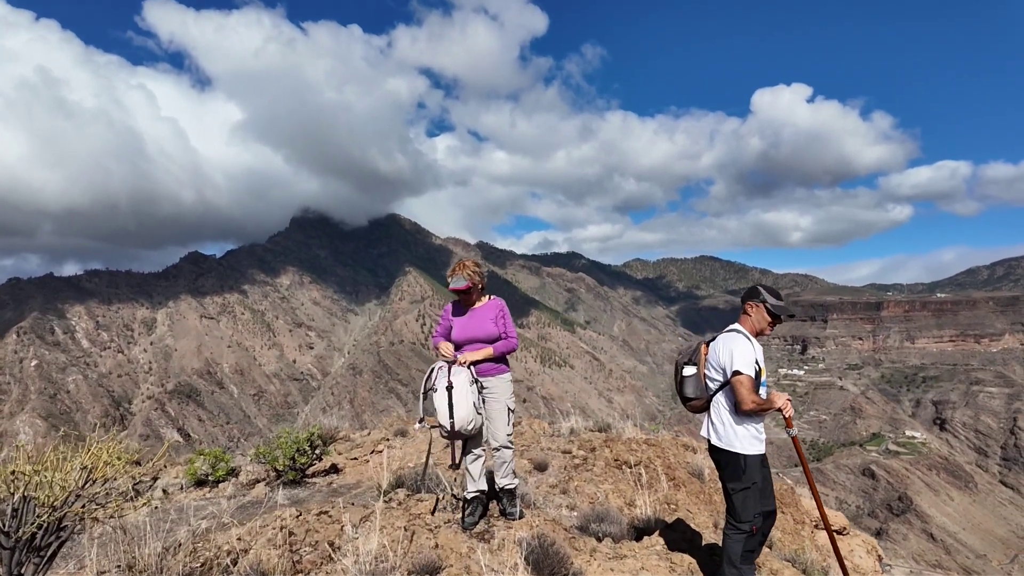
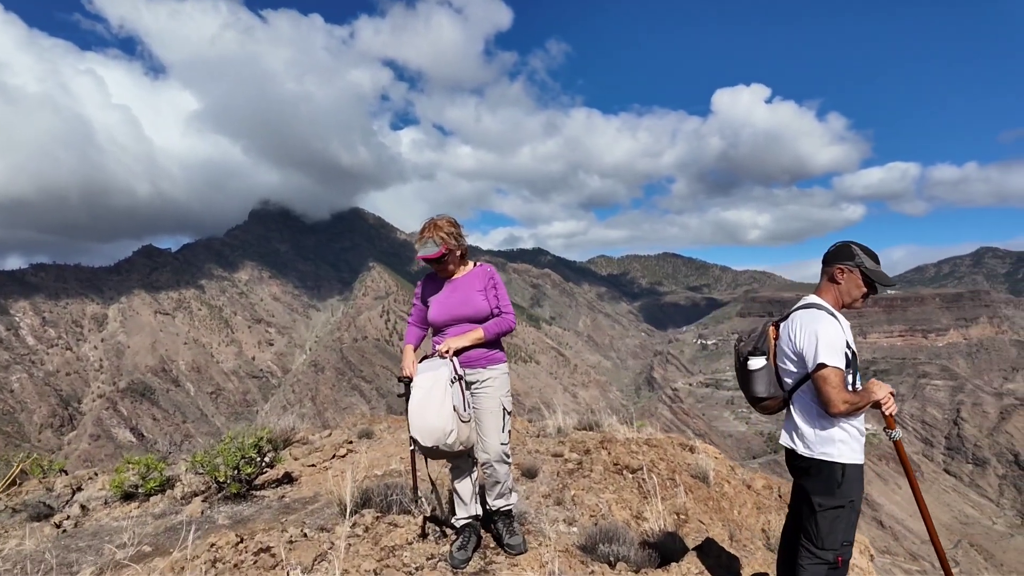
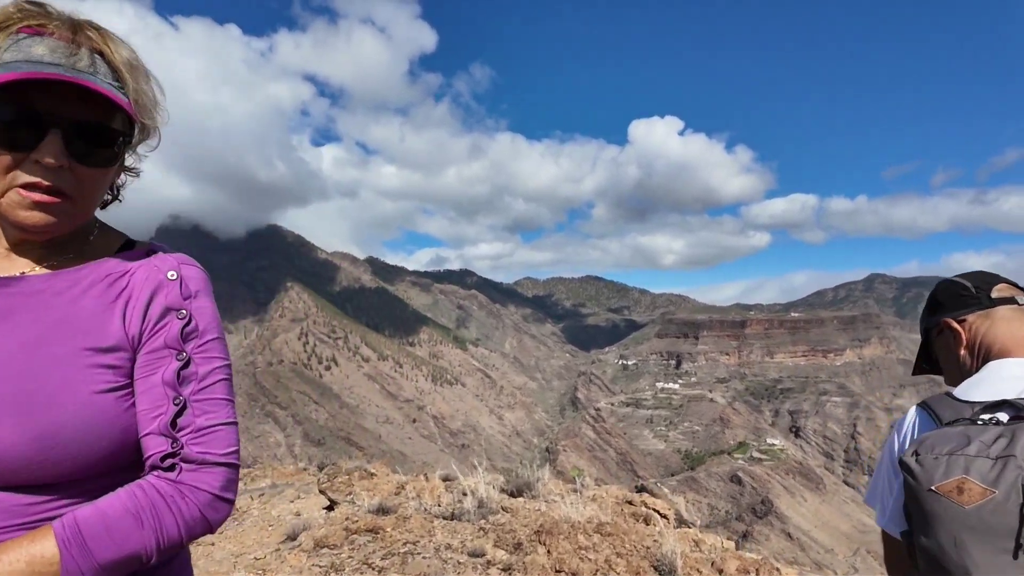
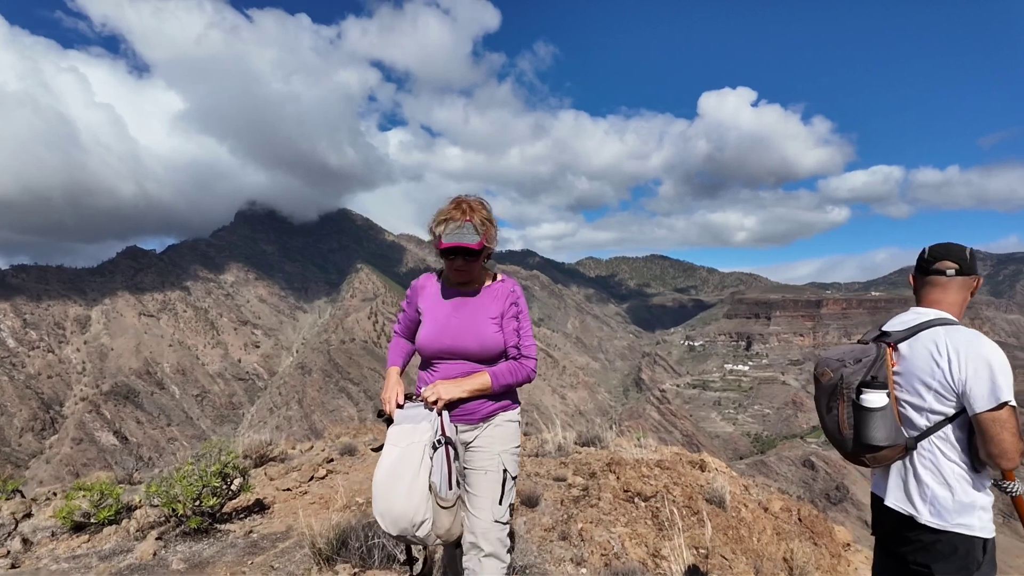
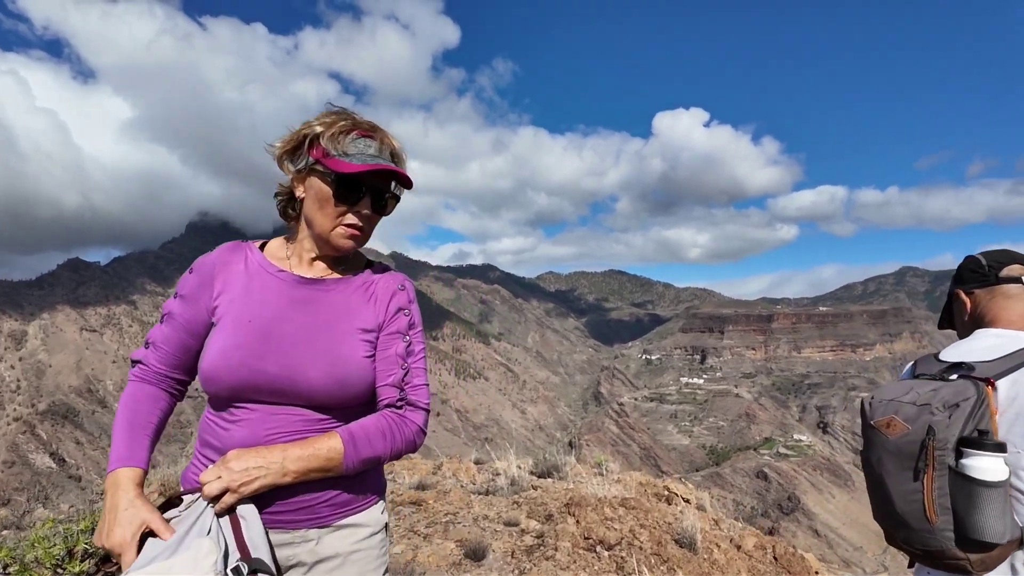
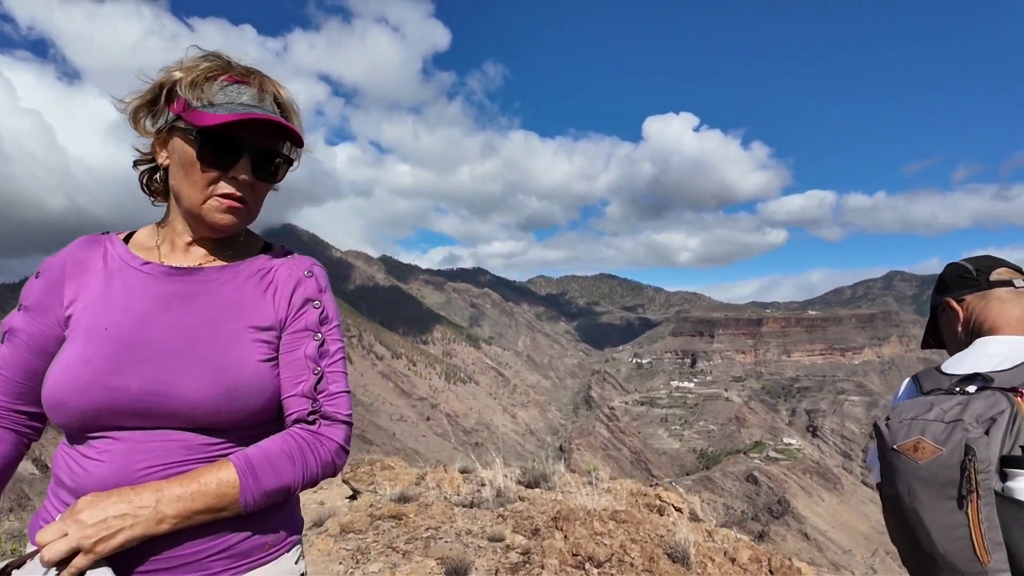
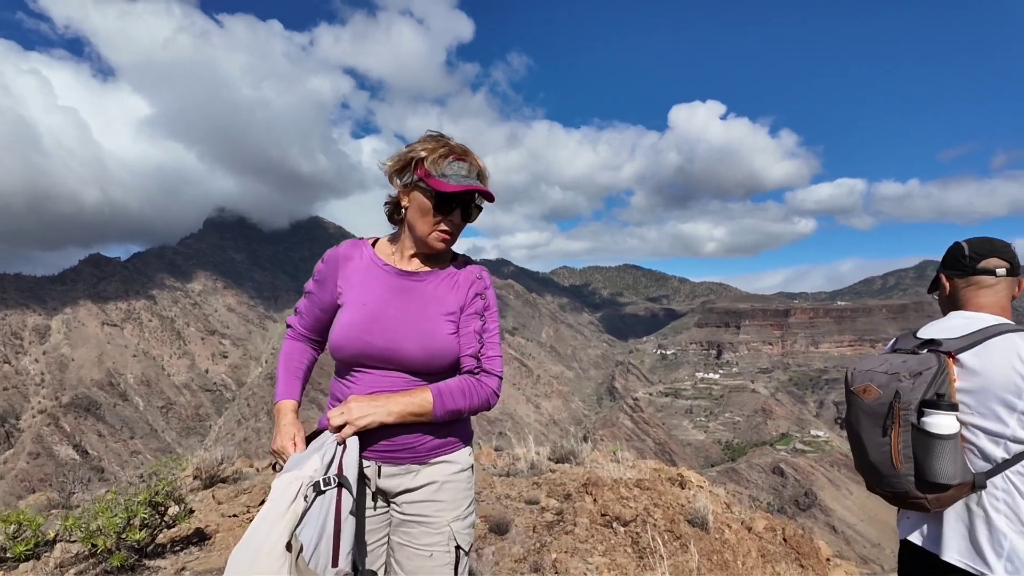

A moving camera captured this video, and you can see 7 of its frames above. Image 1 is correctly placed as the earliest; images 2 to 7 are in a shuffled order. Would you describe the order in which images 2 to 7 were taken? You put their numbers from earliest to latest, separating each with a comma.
2, 4, 7, 5, 6, 3
